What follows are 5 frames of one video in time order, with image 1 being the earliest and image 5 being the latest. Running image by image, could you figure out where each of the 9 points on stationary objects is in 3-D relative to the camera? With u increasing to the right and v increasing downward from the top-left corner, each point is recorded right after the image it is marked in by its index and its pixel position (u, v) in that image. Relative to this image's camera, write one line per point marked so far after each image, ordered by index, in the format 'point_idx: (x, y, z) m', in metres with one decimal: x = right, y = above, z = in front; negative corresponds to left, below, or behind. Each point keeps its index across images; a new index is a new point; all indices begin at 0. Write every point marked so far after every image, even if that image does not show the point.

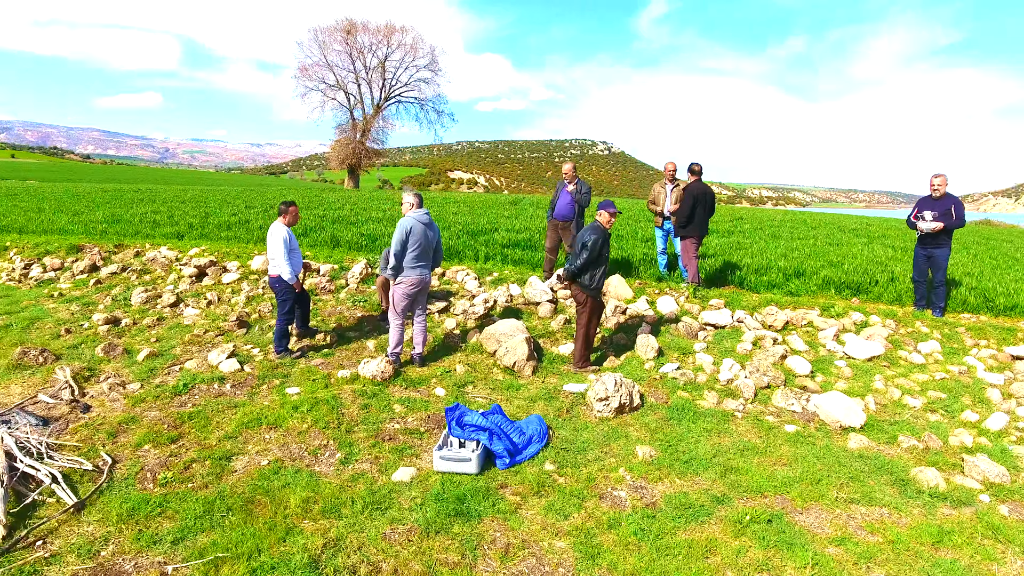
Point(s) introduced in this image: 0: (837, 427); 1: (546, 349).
0: (+2.8, -1.2, +5.7) m
1: (+0.4, -0.7, +7.4) m
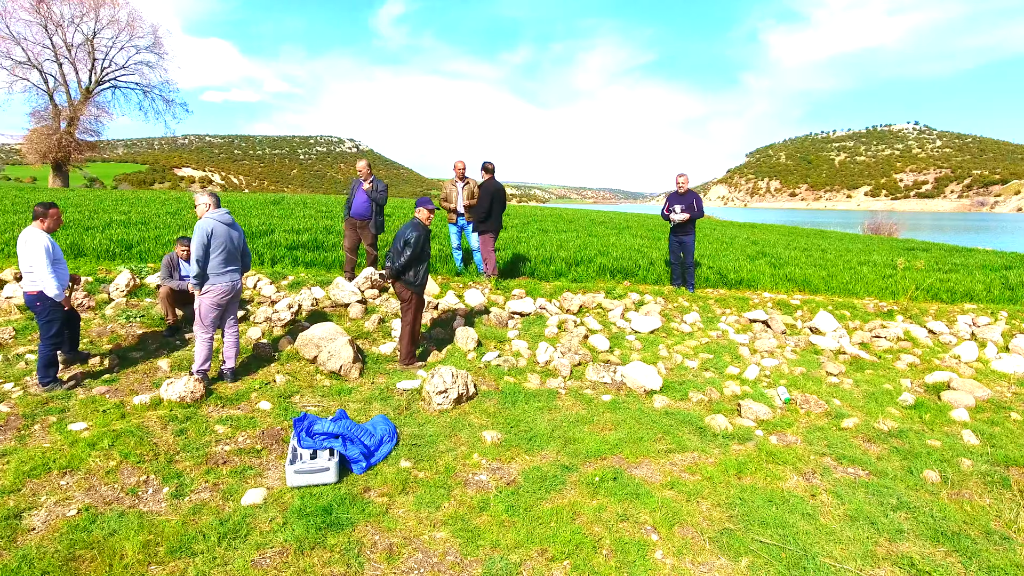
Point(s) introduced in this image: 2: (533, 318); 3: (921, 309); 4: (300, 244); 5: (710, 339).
0: (+1.3, -1.0, +6.5) m
1: (-1.6, -0.7, +7.2) m
2: (+0.3, -0.4, +8.4) m
3: (+6.4, -0.3, +10.2) m
4: (-3.8, +0.8, +11.8) m
5: (+2.5, -0.6, +8.2) m
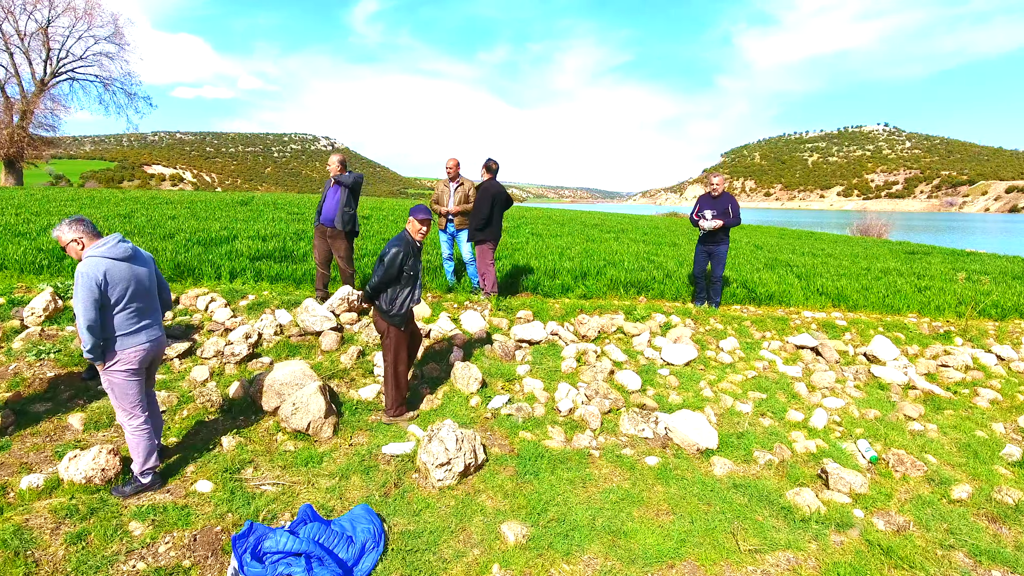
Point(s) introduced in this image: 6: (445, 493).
0: (+1.4, -1.3, +5.2) m
1: (-1.5, -0.9, +5.8) m
2: (+0.3, -0.6, +7.0) m
3: (+6.4, -0.6, +8.9) m
4: (-3.9, +0.5, +10.2) m
5: (+2.6, -0.9, +6.9) m
6: (-0.5, -1.4, +4.4) m
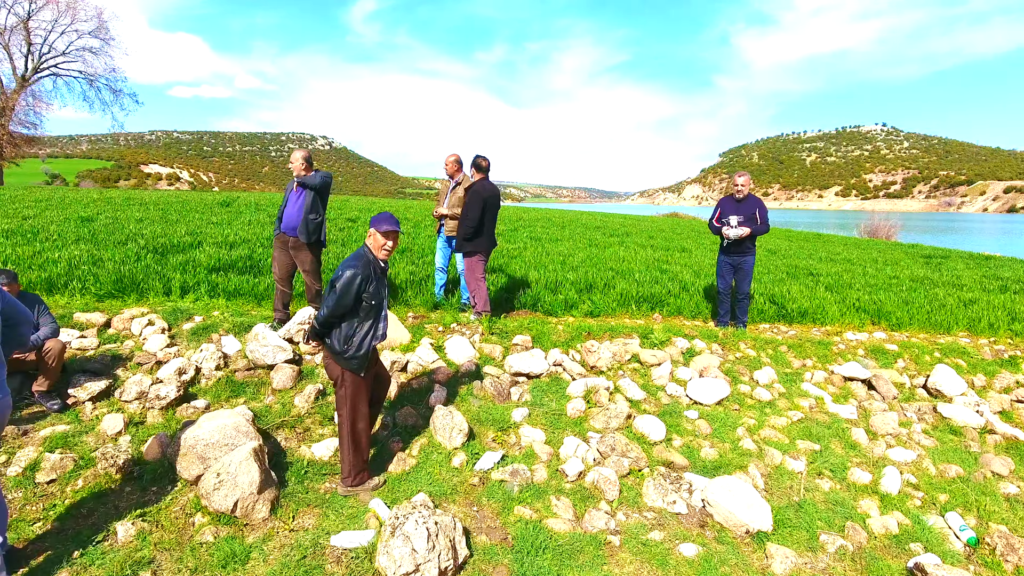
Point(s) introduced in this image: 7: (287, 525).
0: (+1.4, -1.5, +4.0) m
1: (-1.6, -1.1, +4.5) m
2: (+0.3, -0.8, +5.8) m
3: (+6.3, -0.8, +7.8) m
4: (-3.9, +0.3, +9.0) m
5: (+2.5, -1.1, +5.7) m
6: (-0.5, -1.6, +3.2) m
7: (-1.3, -1.4, +3.8) m
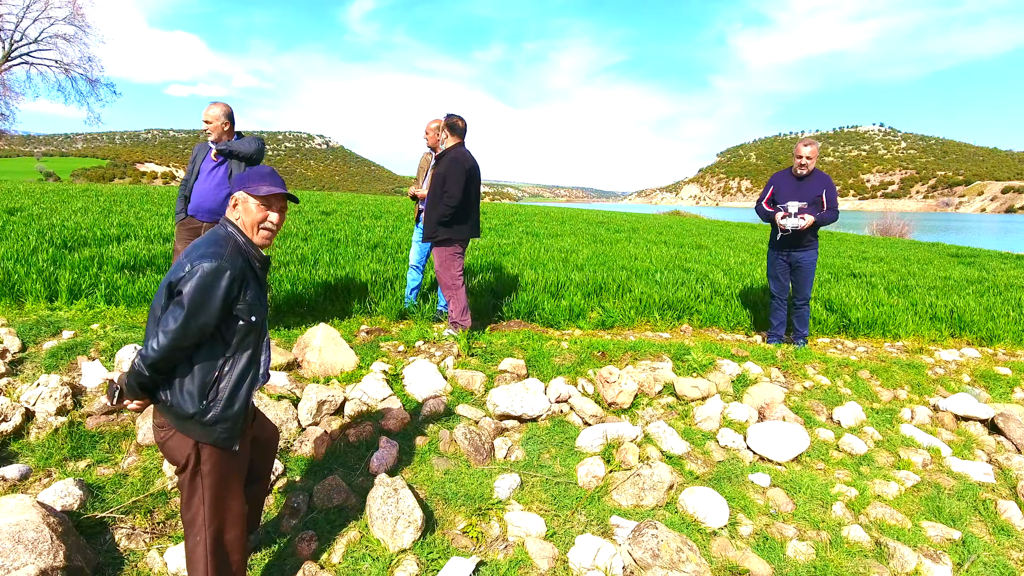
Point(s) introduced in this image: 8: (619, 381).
0: (+1.3, -1.5, +2.2) m
1: (-1.6, -1.2, +2.8) m
2: (+0.2, -0.9, +4.0) m
3: (+6.2, -0.8, +6.0) m
4: (-4.0, +0.3, +7.2) m
5: (+2.4, -1.1, +3.9) m
6: (-0.6, -1.7, +1.5) m
7: (-1.4, -1.4, +2.1) m
8: (+0.7, -0.6, +4.5) m
